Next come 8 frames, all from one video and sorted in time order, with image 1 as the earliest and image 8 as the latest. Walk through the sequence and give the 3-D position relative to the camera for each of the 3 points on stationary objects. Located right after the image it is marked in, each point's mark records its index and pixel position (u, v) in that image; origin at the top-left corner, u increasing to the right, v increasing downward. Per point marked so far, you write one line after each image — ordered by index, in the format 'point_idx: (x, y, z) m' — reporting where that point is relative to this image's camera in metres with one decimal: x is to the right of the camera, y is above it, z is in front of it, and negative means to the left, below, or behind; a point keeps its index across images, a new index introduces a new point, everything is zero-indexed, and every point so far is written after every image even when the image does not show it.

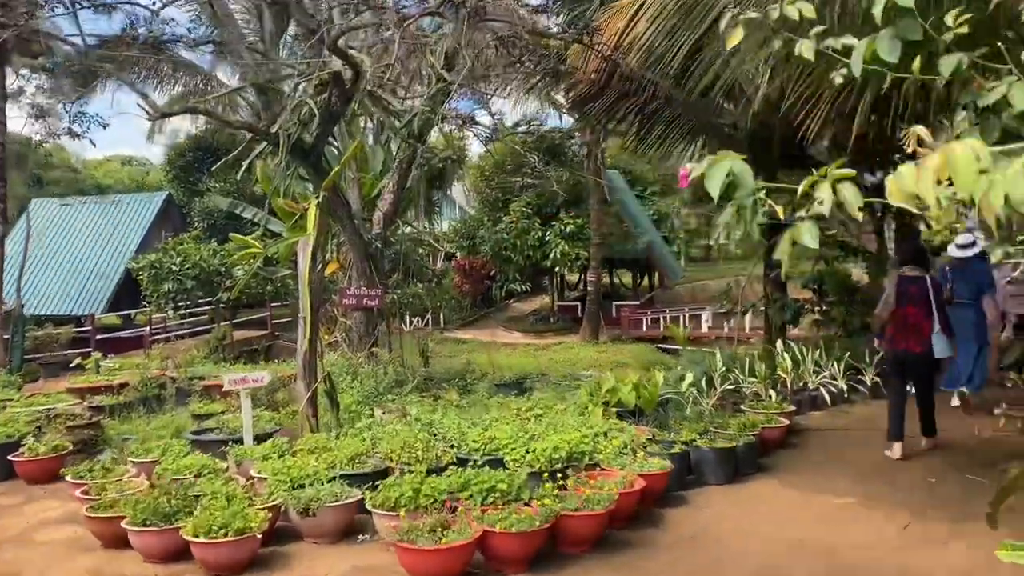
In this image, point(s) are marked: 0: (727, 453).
0: (+1.2, -0.9, +4.5) m
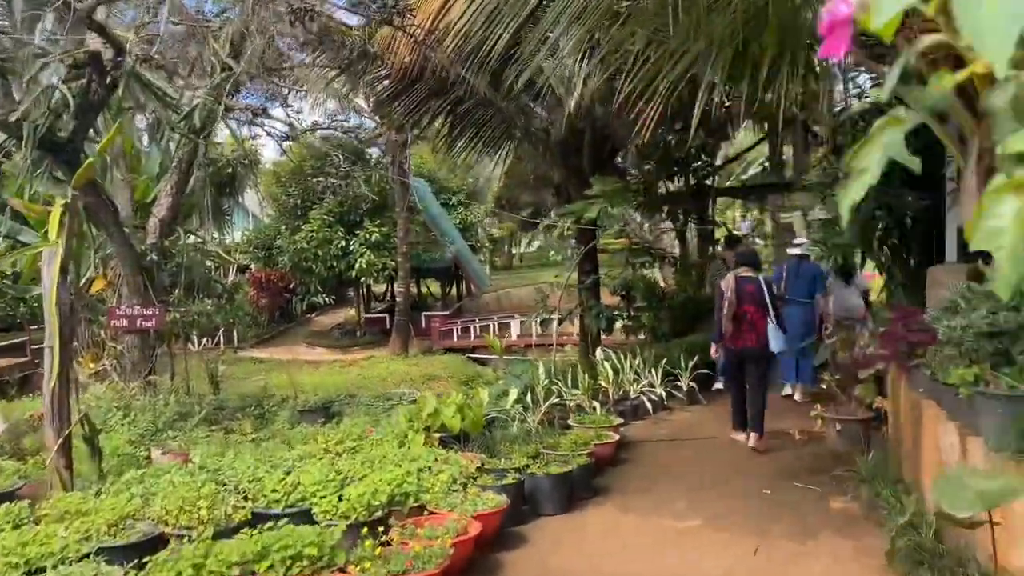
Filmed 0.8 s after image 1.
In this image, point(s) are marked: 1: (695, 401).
0: (+0.3, -0.9, +4.1) m
1: (+1.5, -0.9, +6.7) m
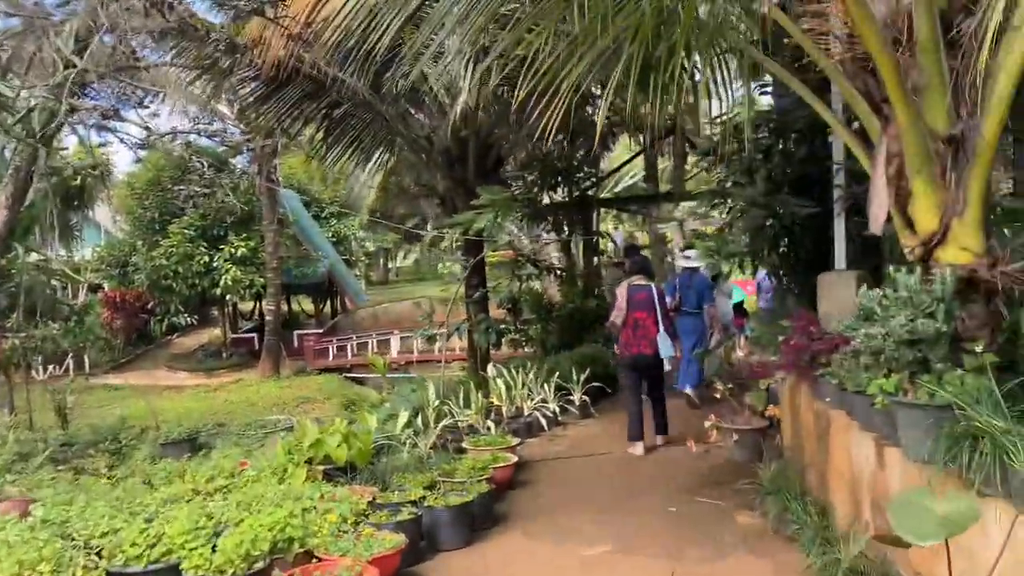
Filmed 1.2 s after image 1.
0: (-0.2, -1.0, +3.8) m
1: (+0.6, -1.0, +6.5) m
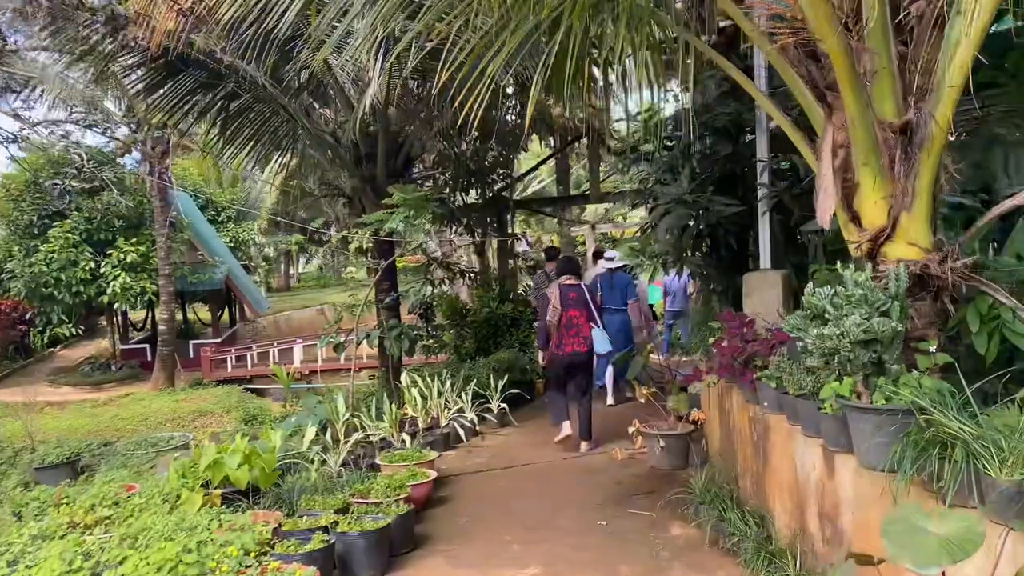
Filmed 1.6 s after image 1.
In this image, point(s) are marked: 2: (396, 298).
0: (-0.6, -1.0, +3.5) m
1: (0.0, -1.0, +6.3) m
2: (-1.0, -0.1, +7.1) m
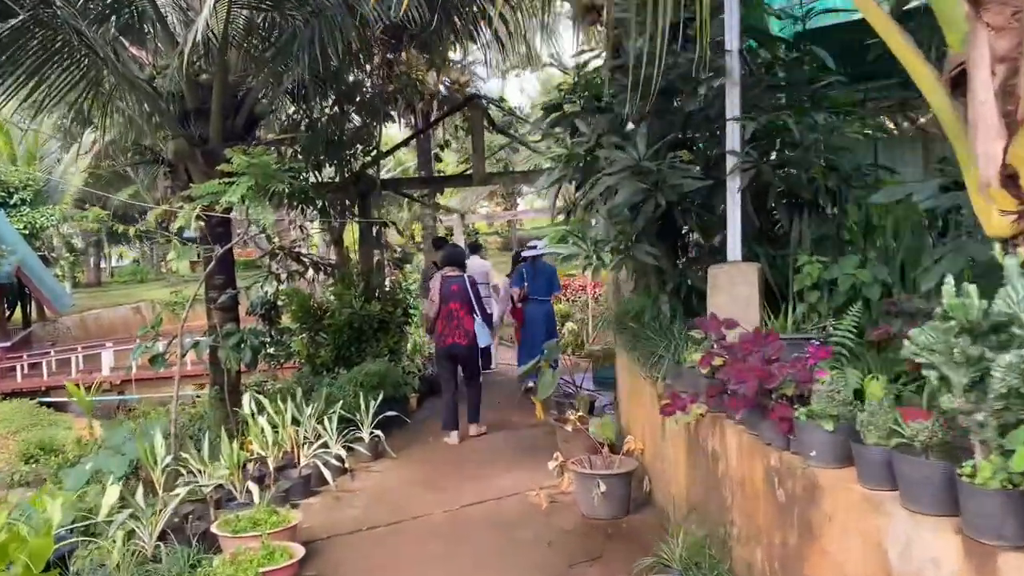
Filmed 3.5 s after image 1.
0: (-0.7, -1.0, +2.2) m
1: (-0.8, -1.0, +5.0) m
2: (-1.9, 0.0, +5.6) m
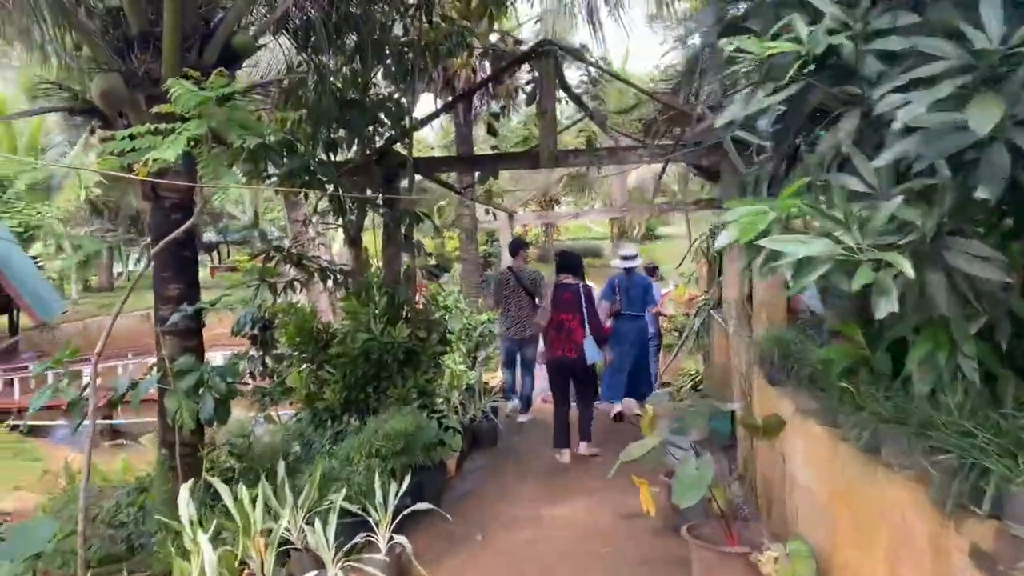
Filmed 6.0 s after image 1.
0: (-0.5, -1.0, +0.3) m
1: (-0.4, -1.1, +3.1) m
2: (-1.4, -0.1, +3.8) m
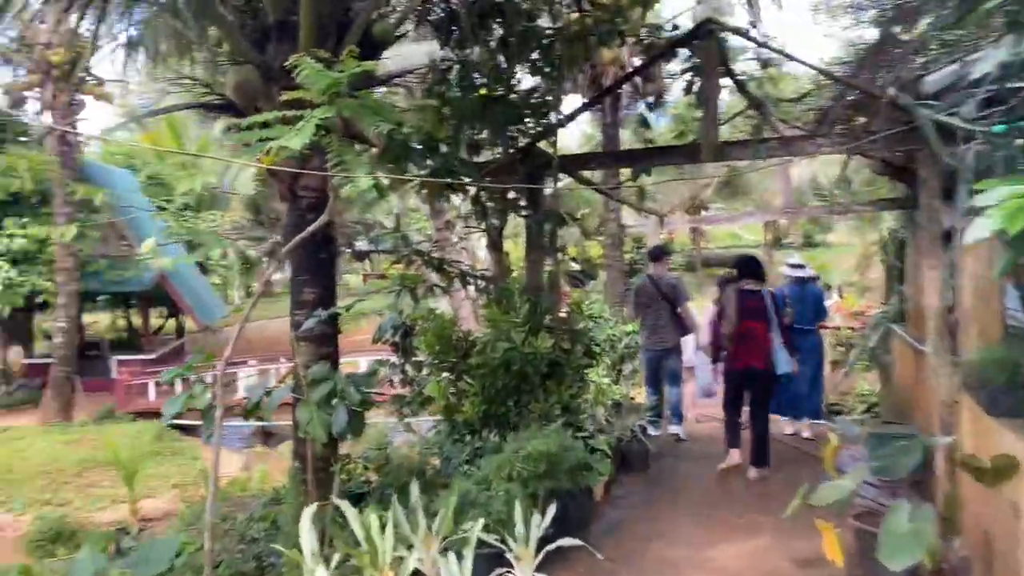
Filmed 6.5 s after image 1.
0: (-0.4, -1.0, 0.0) m
1: (+0.1, -1.1, +2.8) m
2: (-0.8, -0.1, +3.6) m
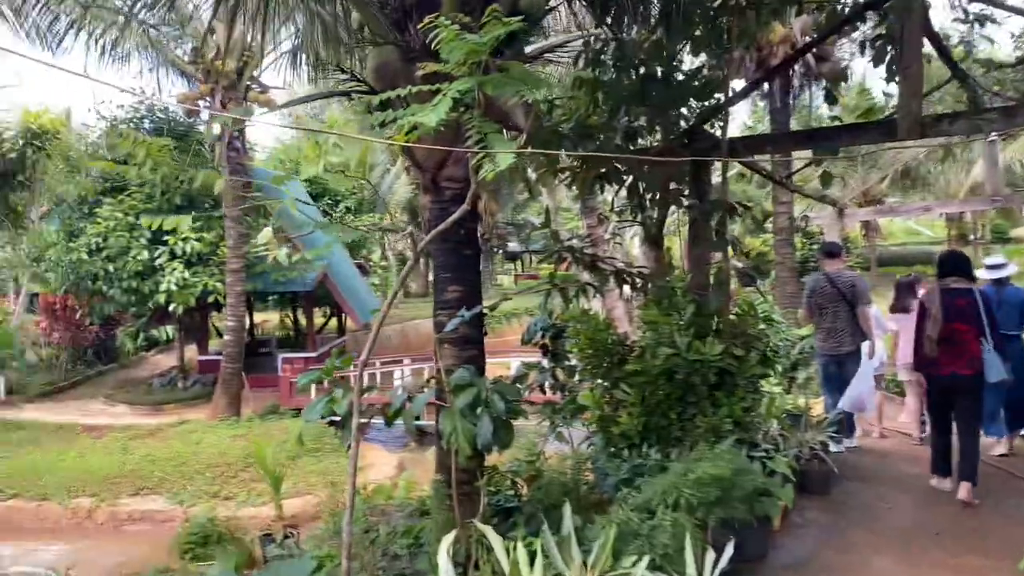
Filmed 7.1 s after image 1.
0: (-0.4, -1.0, -0.3) m
1: (+0.6, -1.1, +2.3) m
2: (-0.1, -0.1, +3.3) m
